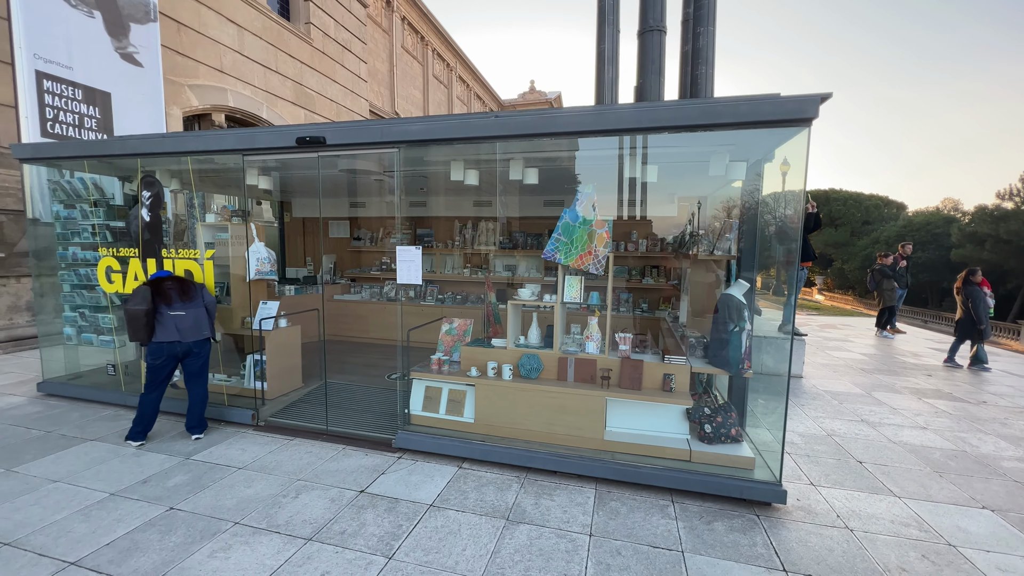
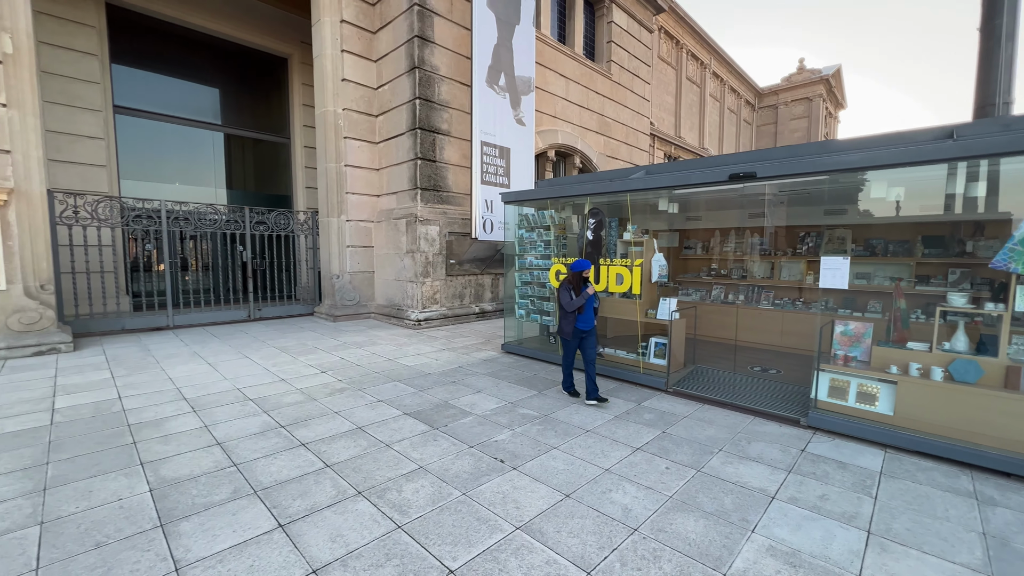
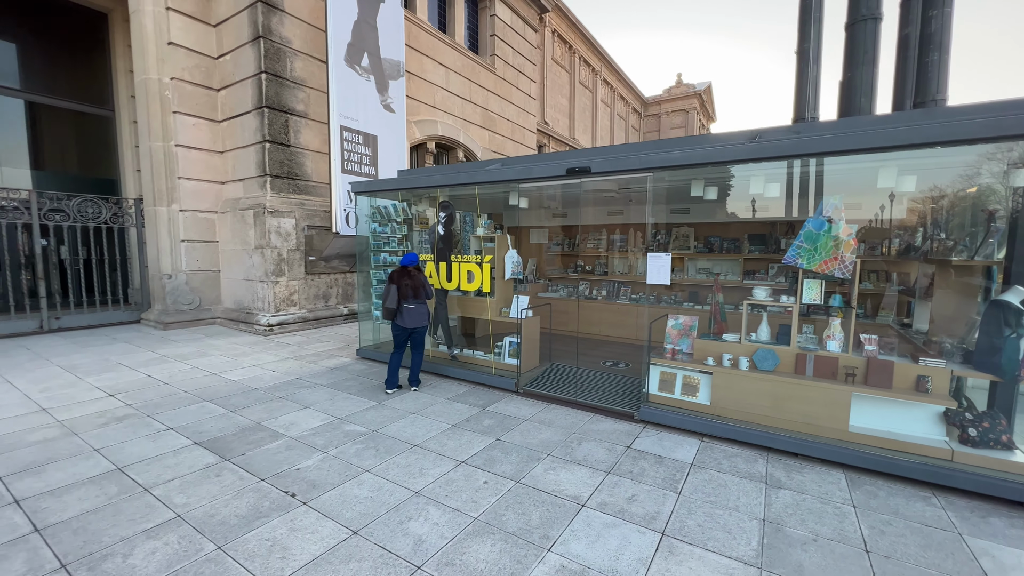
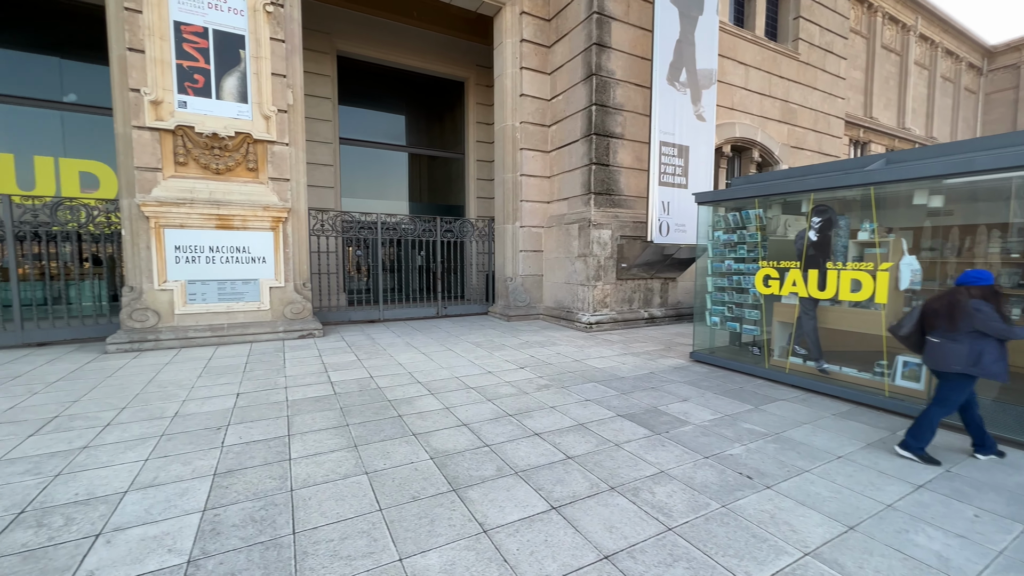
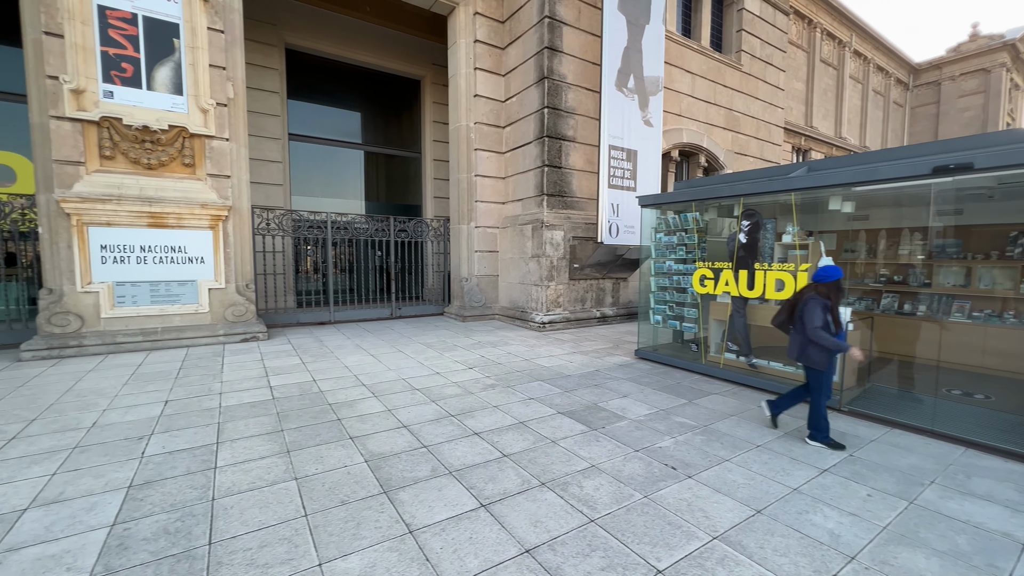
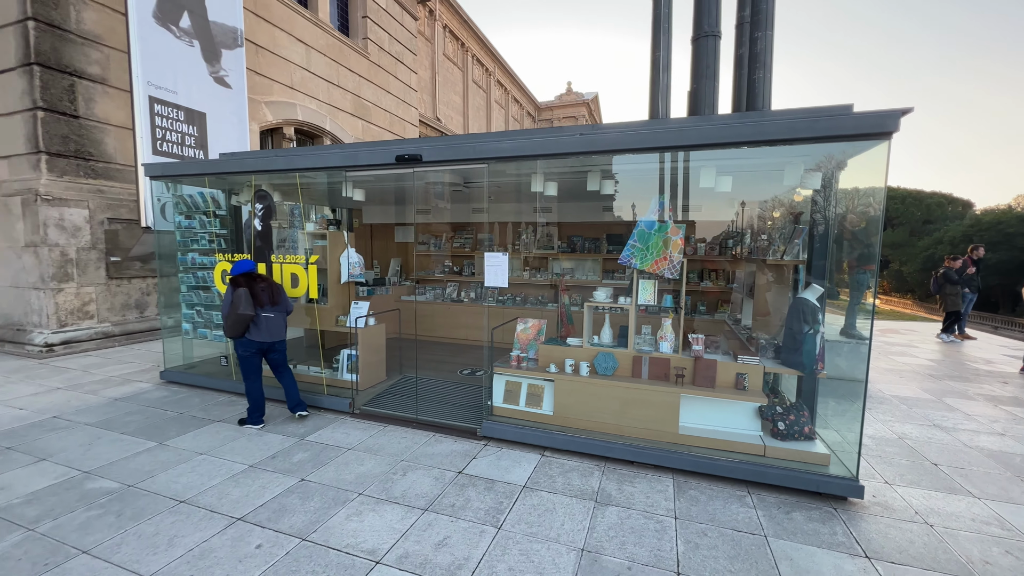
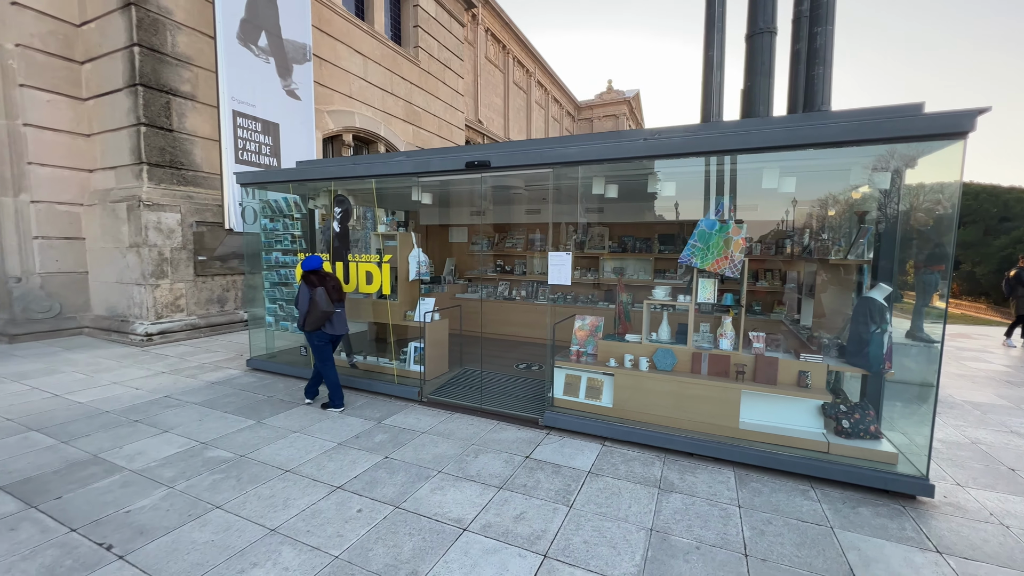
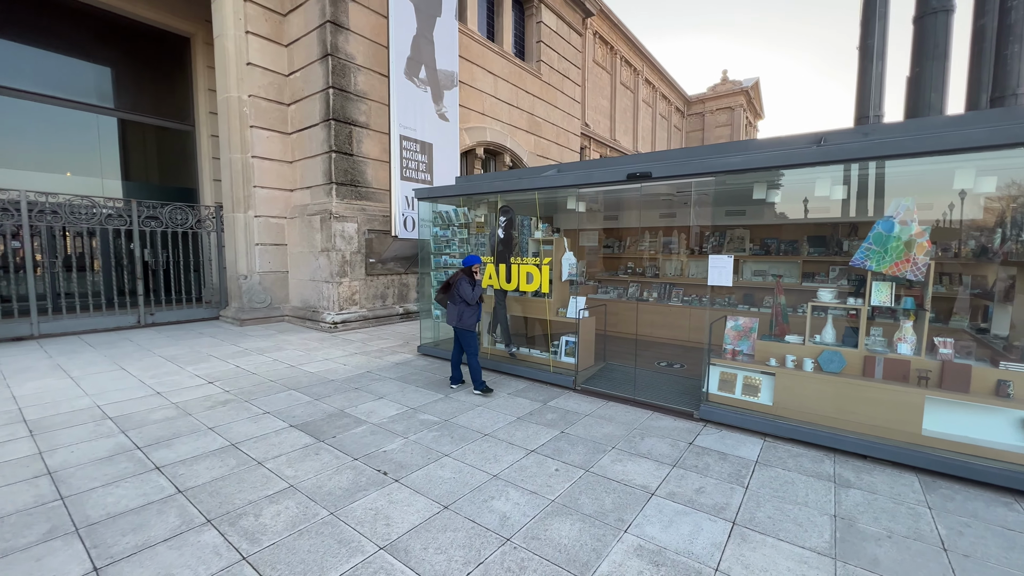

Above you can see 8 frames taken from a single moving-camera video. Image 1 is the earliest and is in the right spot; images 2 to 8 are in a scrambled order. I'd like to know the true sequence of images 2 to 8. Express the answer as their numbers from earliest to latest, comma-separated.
6, 7, 3, 8, 2, 5, 4
